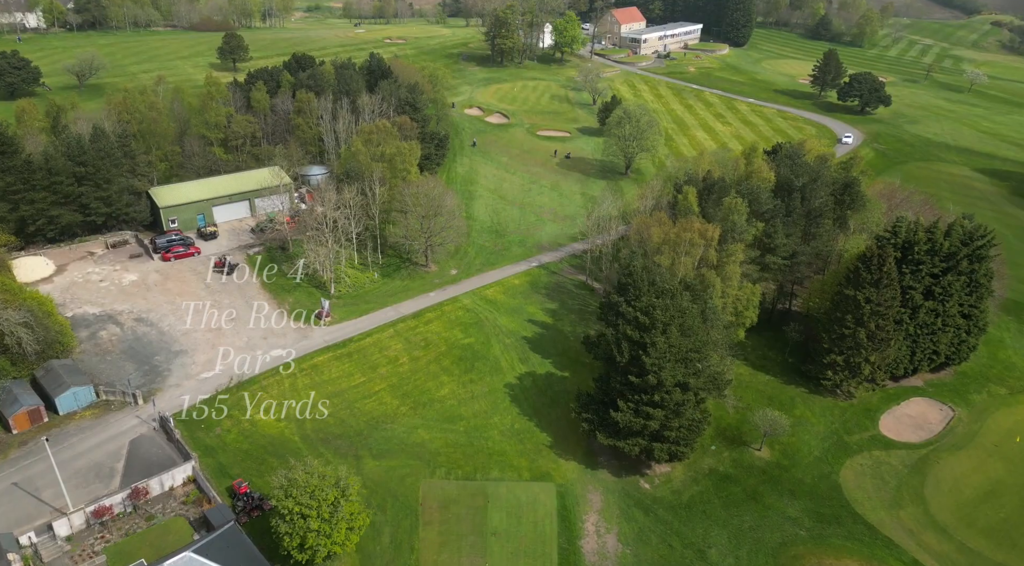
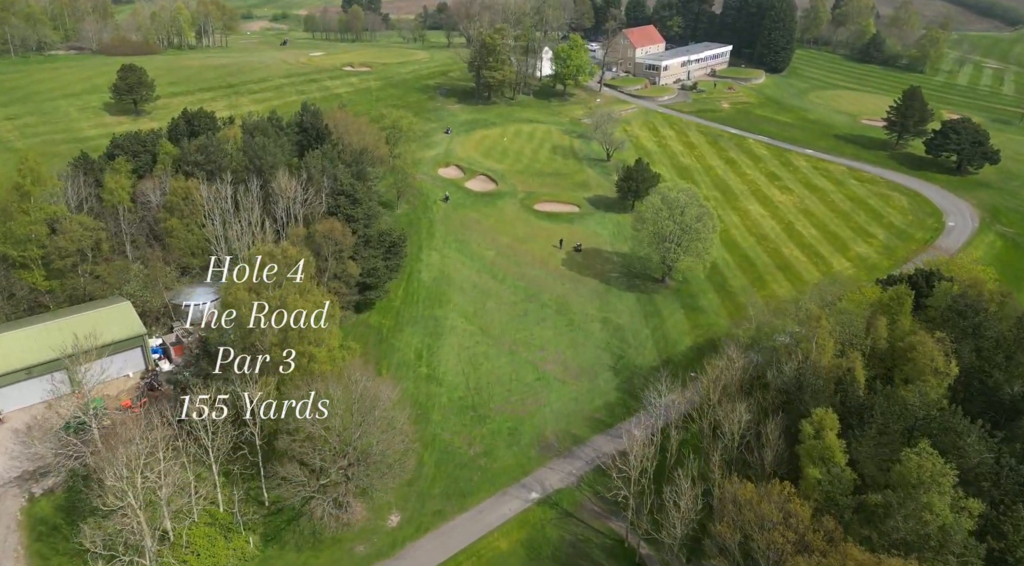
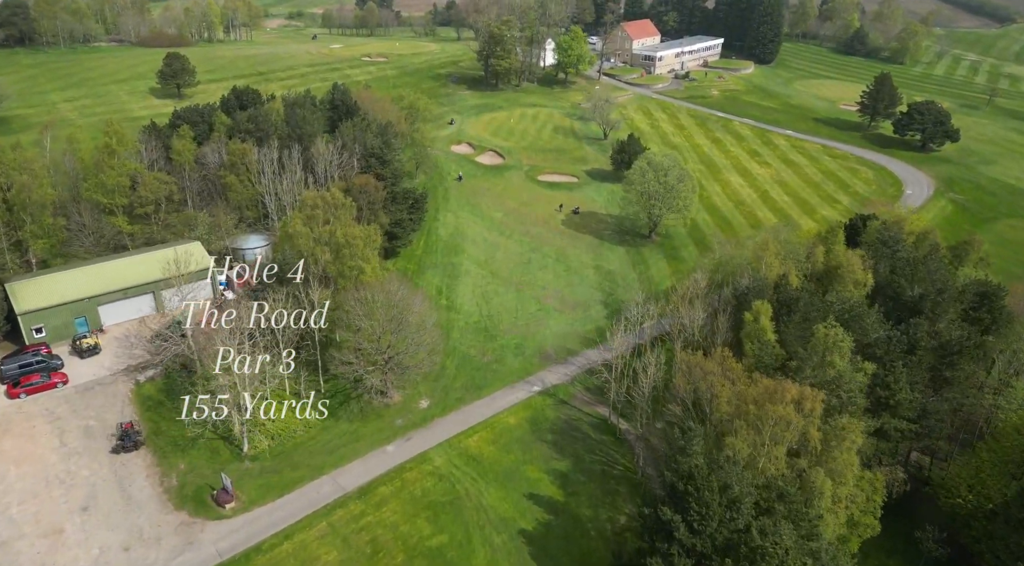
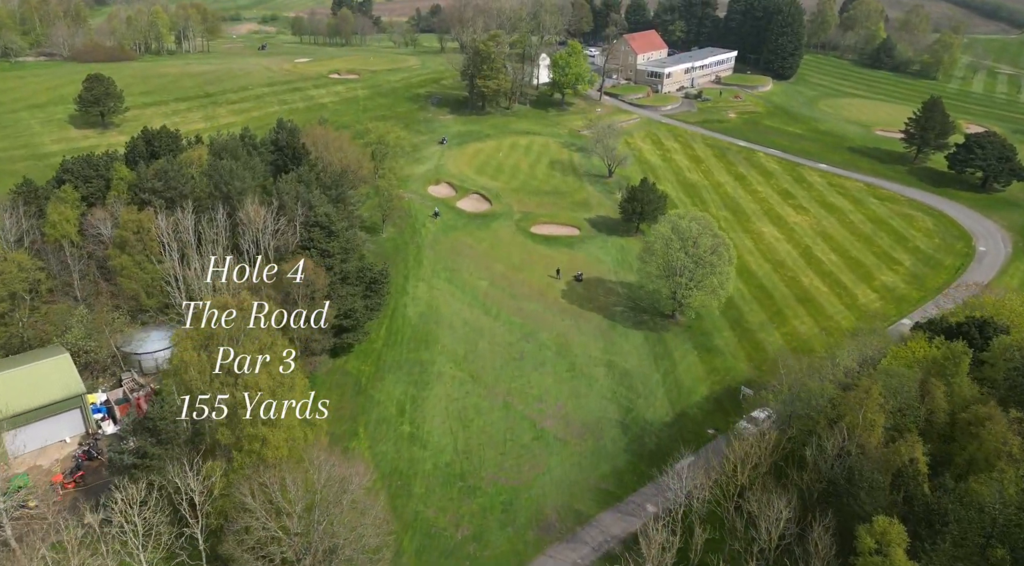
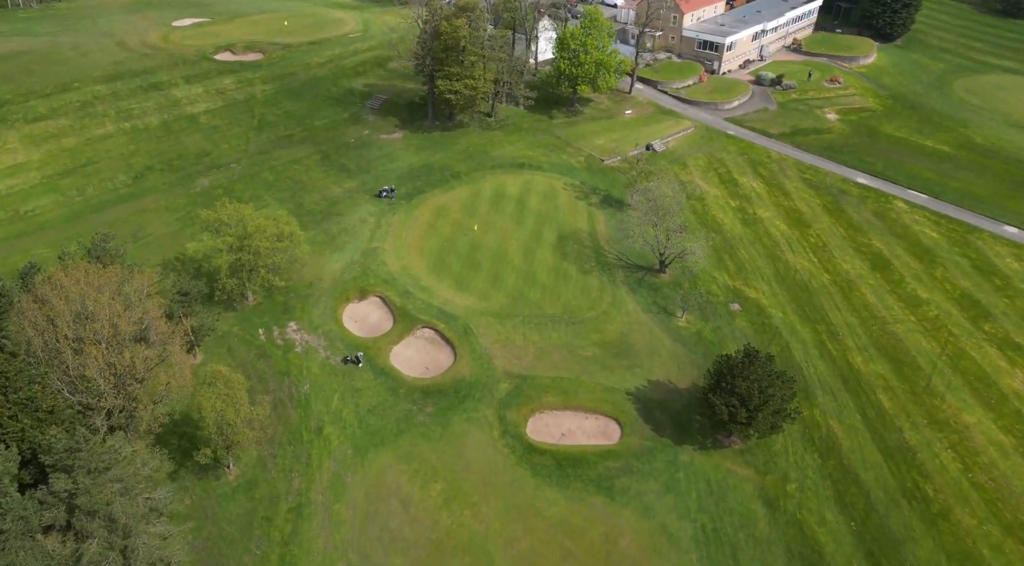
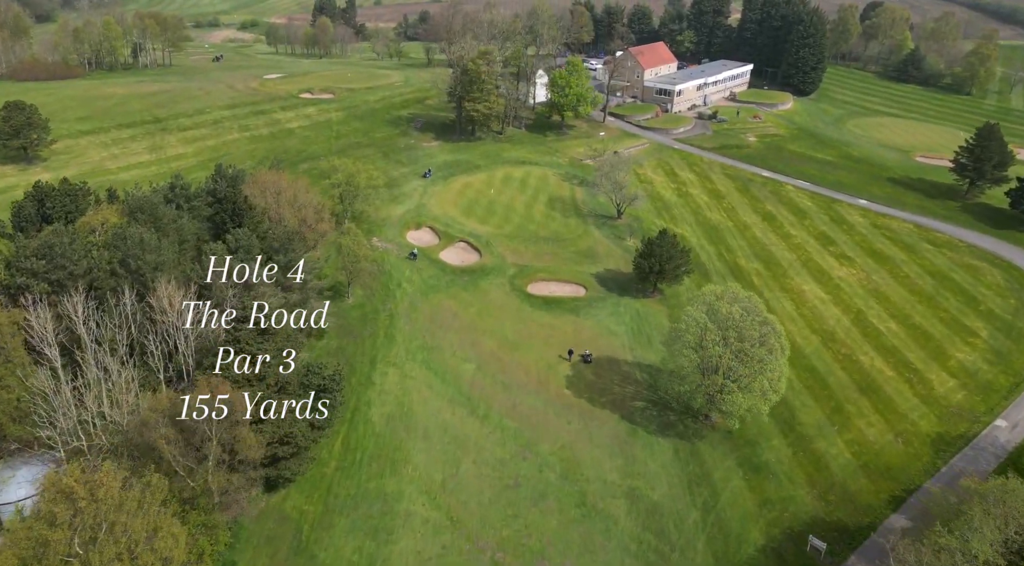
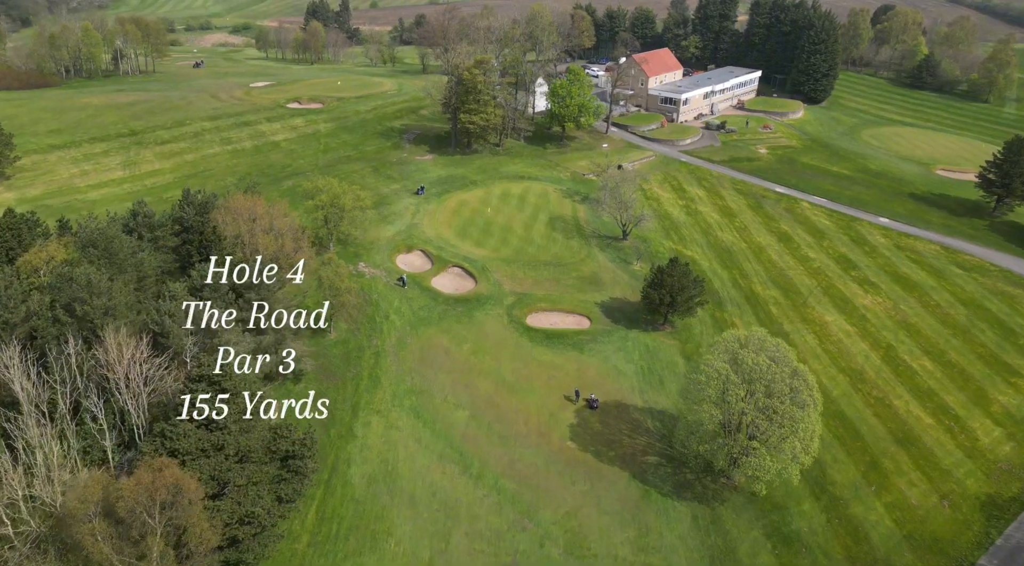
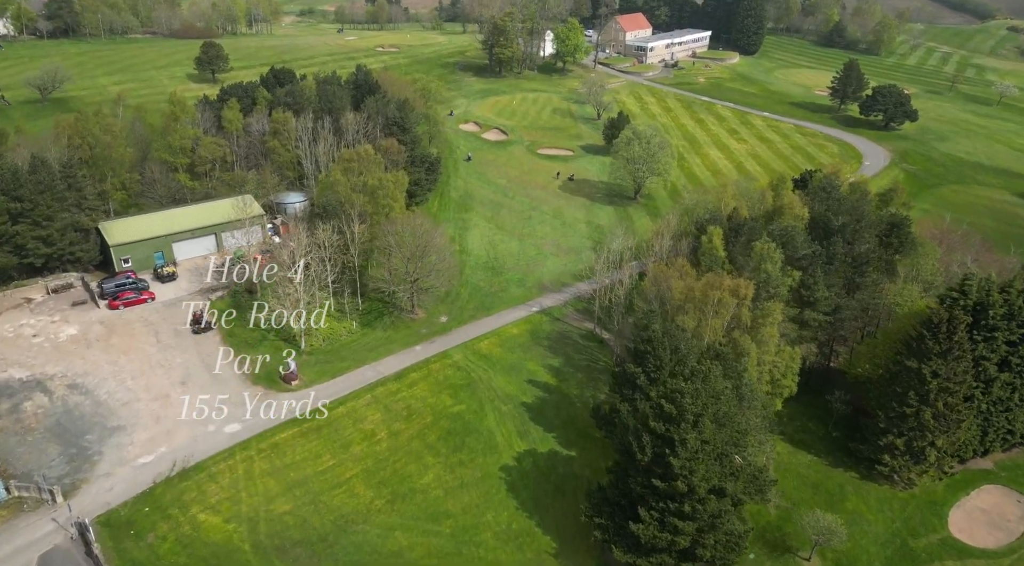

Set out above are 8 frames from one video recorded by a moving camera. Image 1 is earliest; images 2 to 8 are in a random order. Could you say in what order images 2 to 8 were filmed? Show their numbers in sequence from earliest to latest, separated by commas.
8, 3, 2, 4, 6, 7, 5
